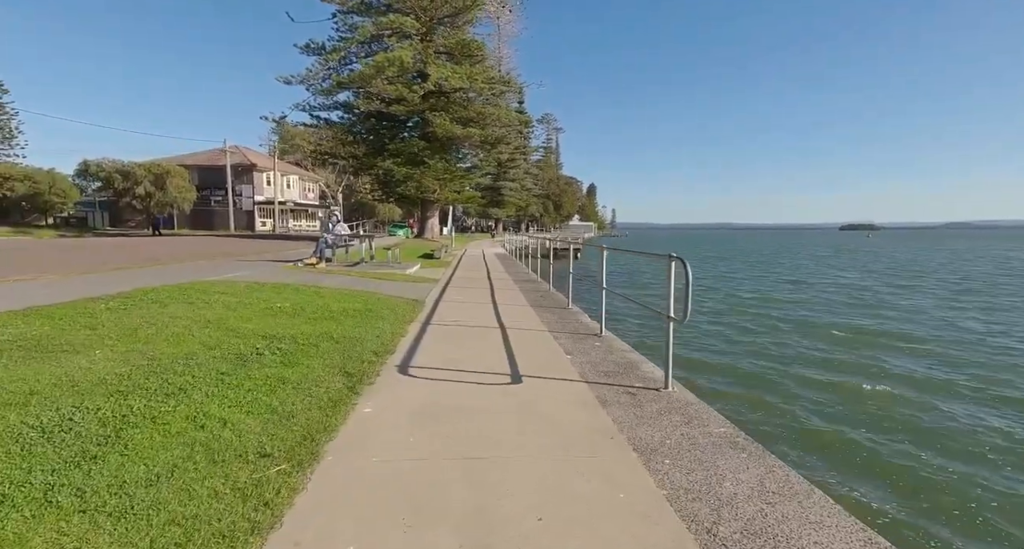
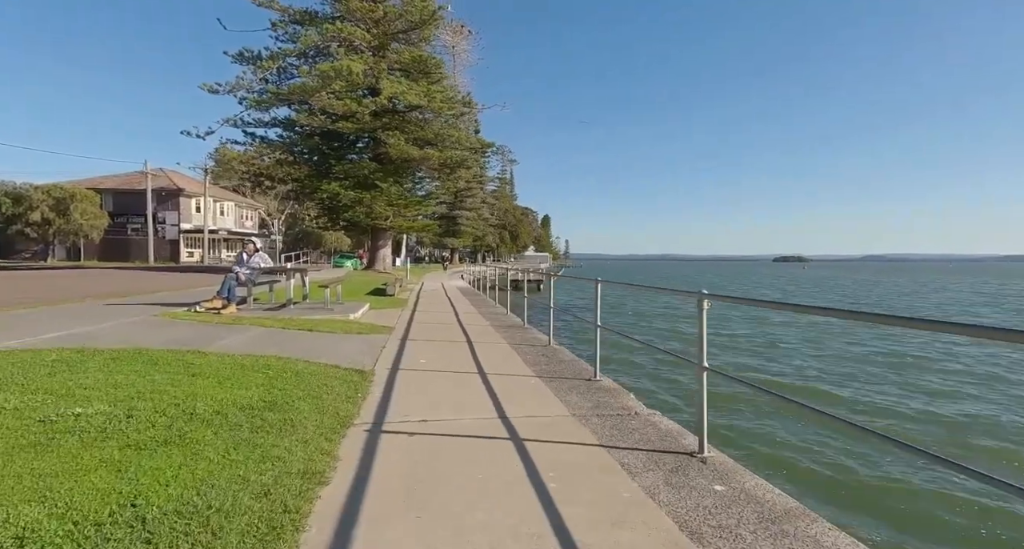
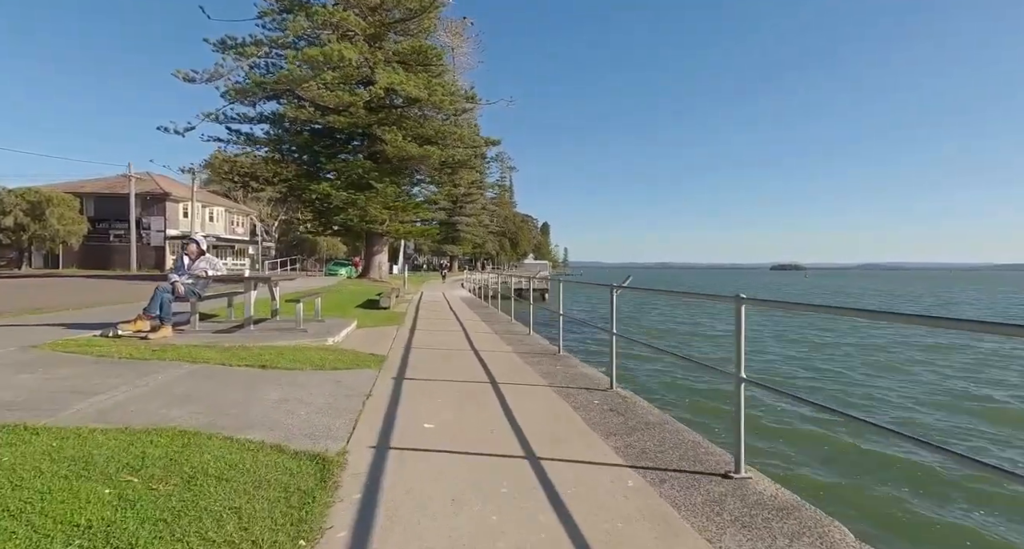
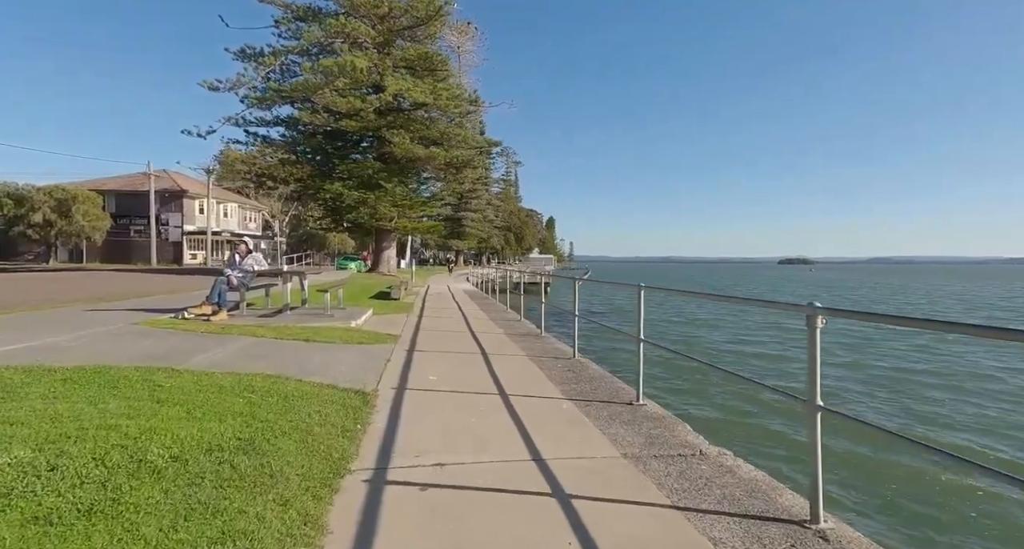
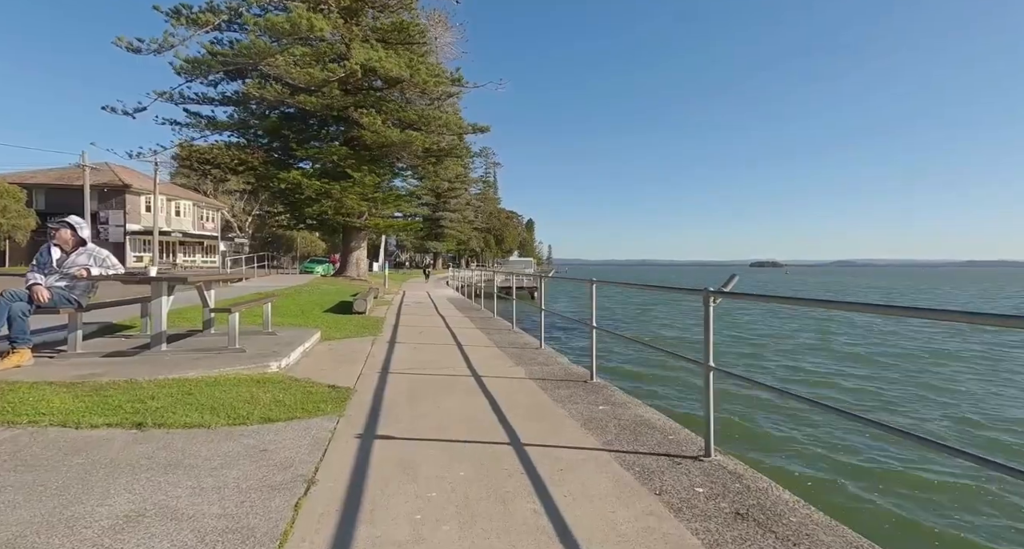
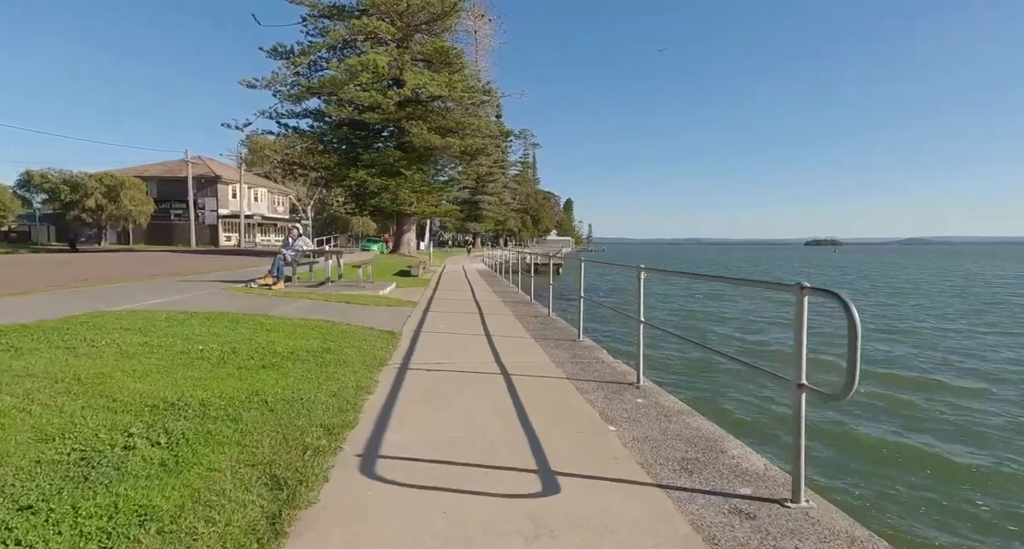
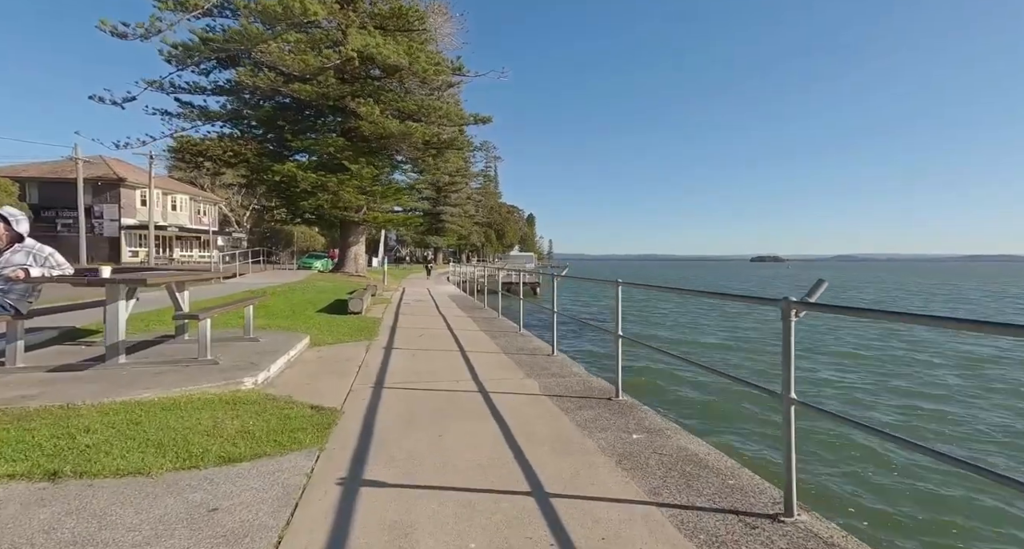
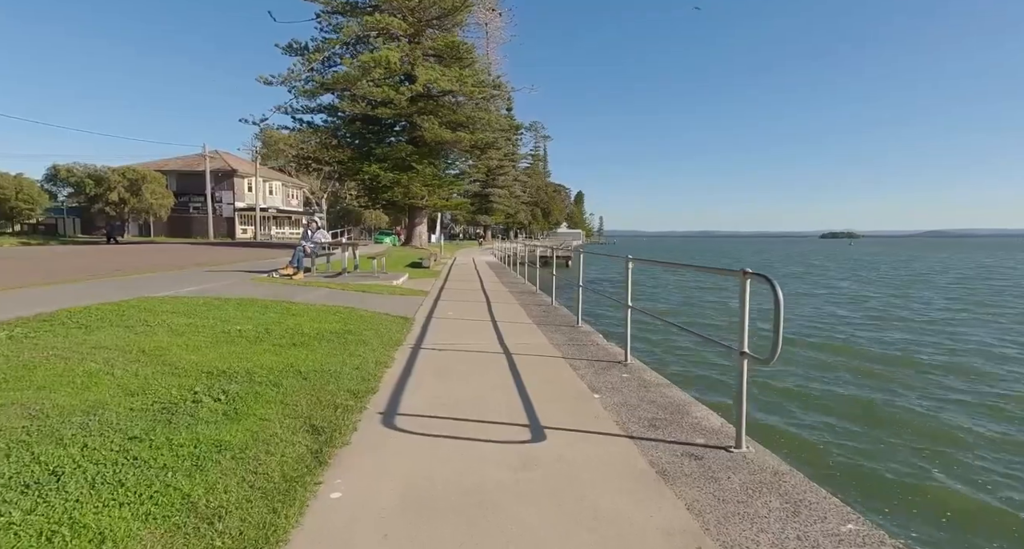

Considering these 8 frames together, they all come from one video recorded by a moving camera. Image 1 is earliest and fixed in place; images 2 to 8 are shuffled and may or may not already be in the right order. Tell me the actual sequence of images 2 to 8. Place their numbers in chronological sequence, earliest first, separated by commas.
8, 6, 2, 4, 3, 5, 7
